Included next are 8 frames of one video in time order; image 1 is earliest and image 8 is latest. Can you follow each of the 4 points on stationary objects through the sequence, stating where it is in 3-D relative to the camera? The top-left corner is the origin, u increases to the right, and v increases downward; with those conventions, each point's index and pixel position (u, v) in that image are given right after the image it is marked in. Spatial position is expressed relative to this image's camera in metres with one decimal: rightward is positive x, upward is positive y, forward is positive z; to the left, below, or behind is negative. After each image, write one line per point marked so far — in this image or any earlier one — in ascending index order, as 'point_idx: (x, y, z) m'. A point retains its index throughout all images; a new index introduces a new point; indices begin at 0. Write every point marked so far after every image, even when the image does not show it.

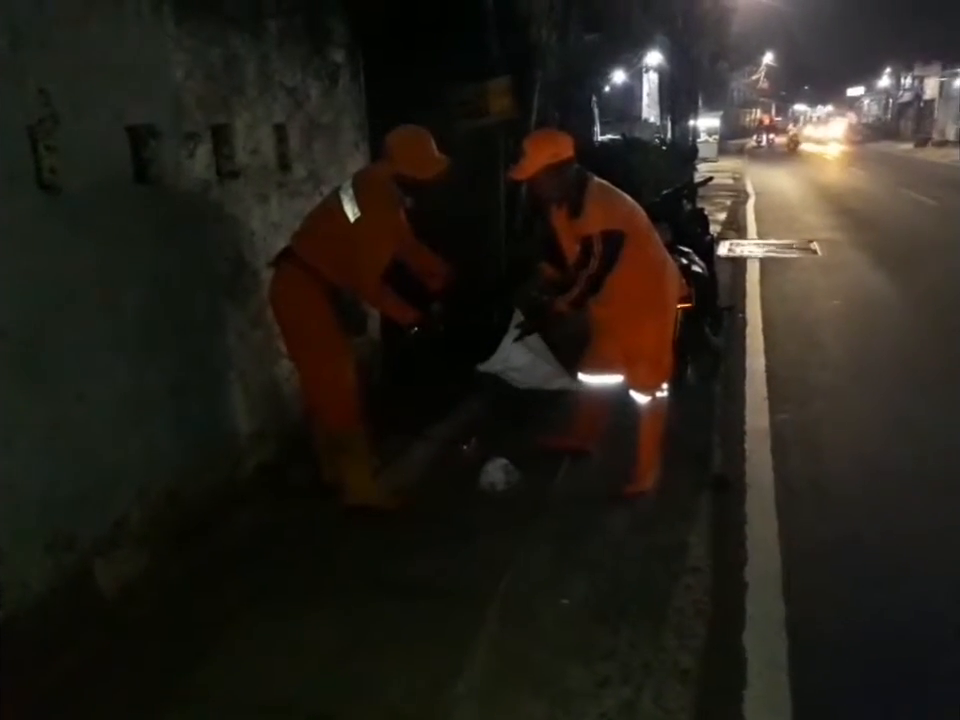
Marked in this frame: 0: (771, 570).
0: (+1.3, -0.9, +4.6) m
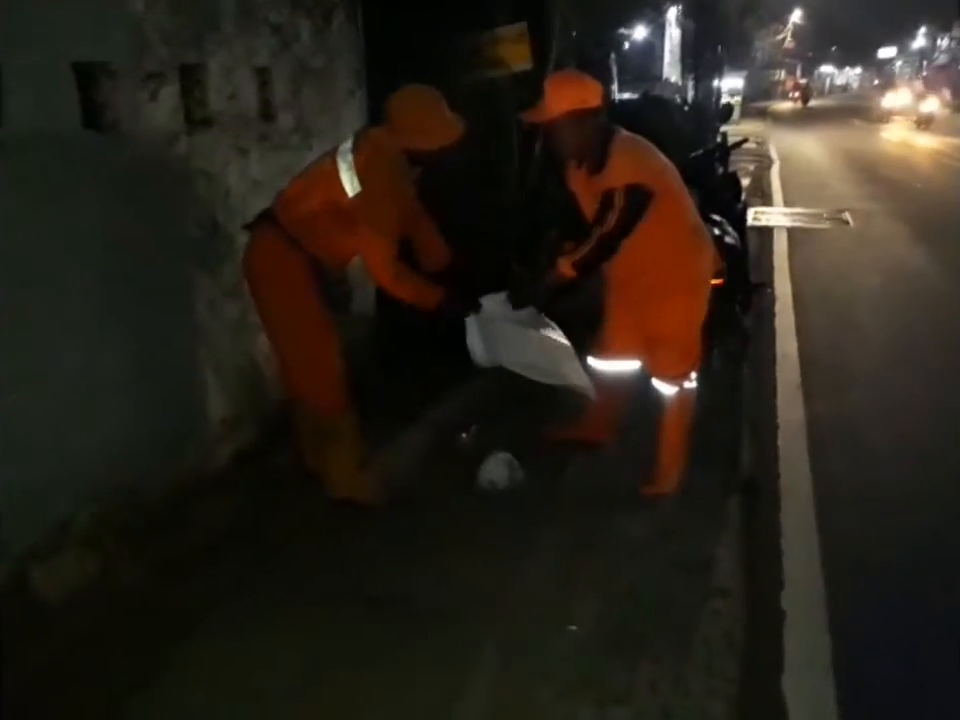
0: (+1.3, -0.9, +4.0) m
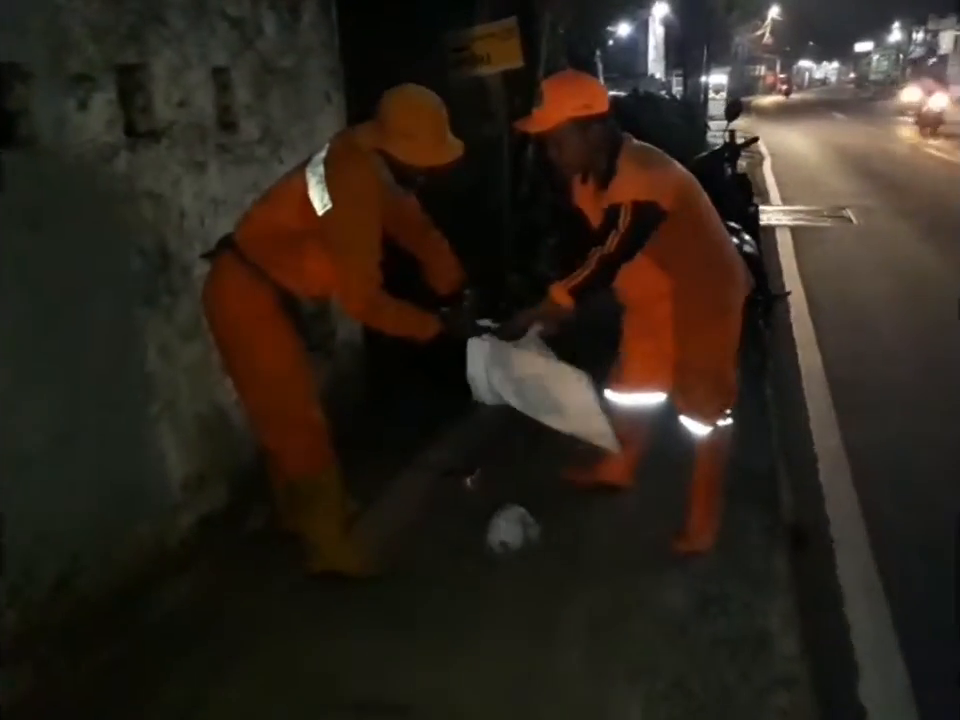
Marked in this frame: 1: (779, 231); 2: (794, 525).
0: (+1.4, -1.0, +3.4) m
1: (+3.5, +1.5, +11.7) m
2: (+1.4, -0.7, +4.4) m
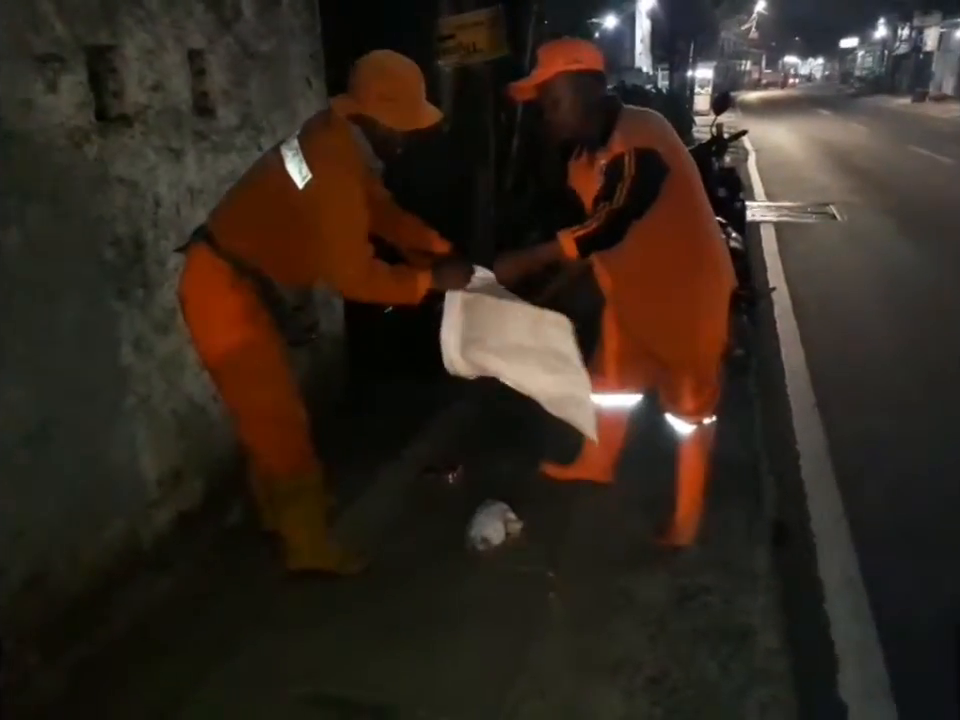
0: (+1.3, -1.0, +3.3) m
1: (+3.3, +1.6, +11.7) m
2: (+1.3, -0.7, +4.3) m
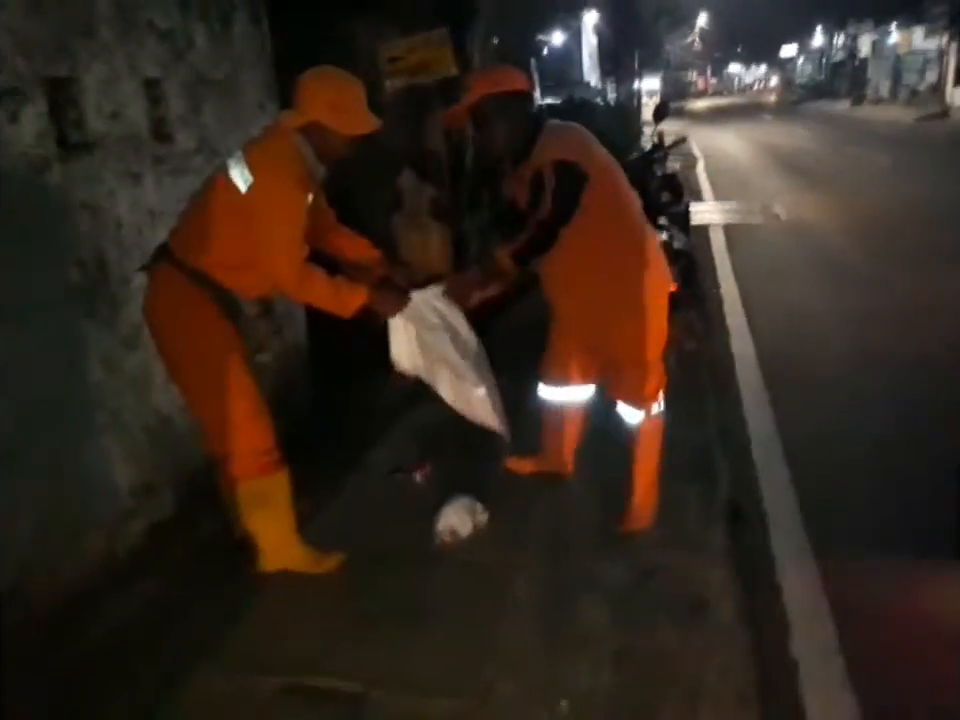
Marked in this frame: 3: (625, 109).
0: (+1.2, -1.0, +3.5) m
1: (+2.8, +1.6, +12.0) m
2: (+1.1, -0.6, +4.5) m
3: (+2.3, +3.9, +15.9) m
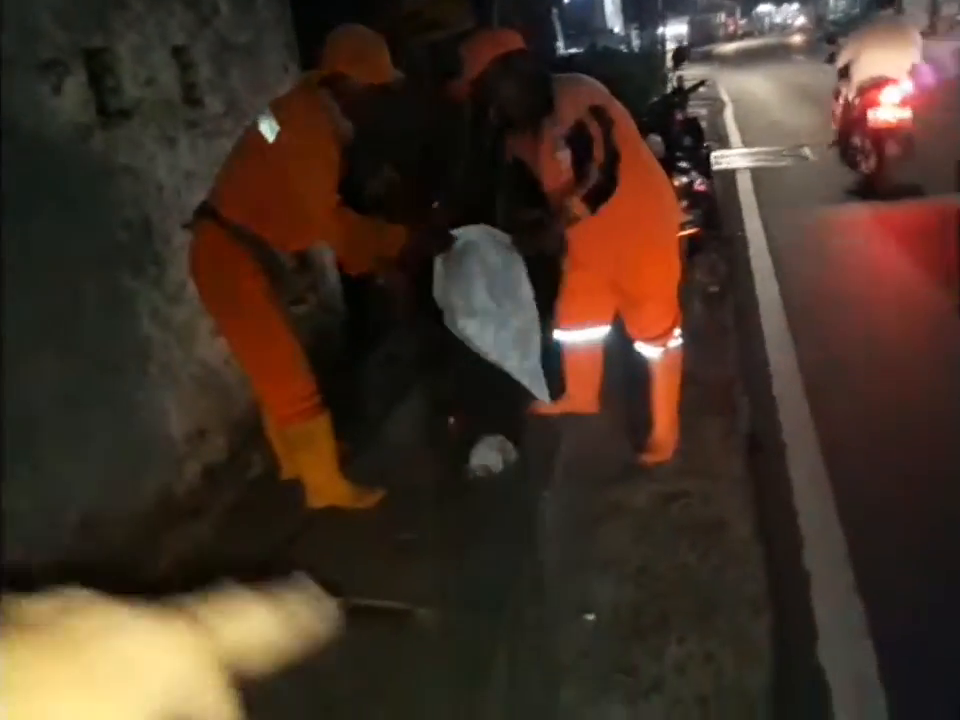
0: (+1.3, -0.7, +3.7) m
1: (+3.1, +2.2, +12.0) m
2: (+1.3, -0.3, +4.7) m
3: (+2.6, +4.8, +15.9) m
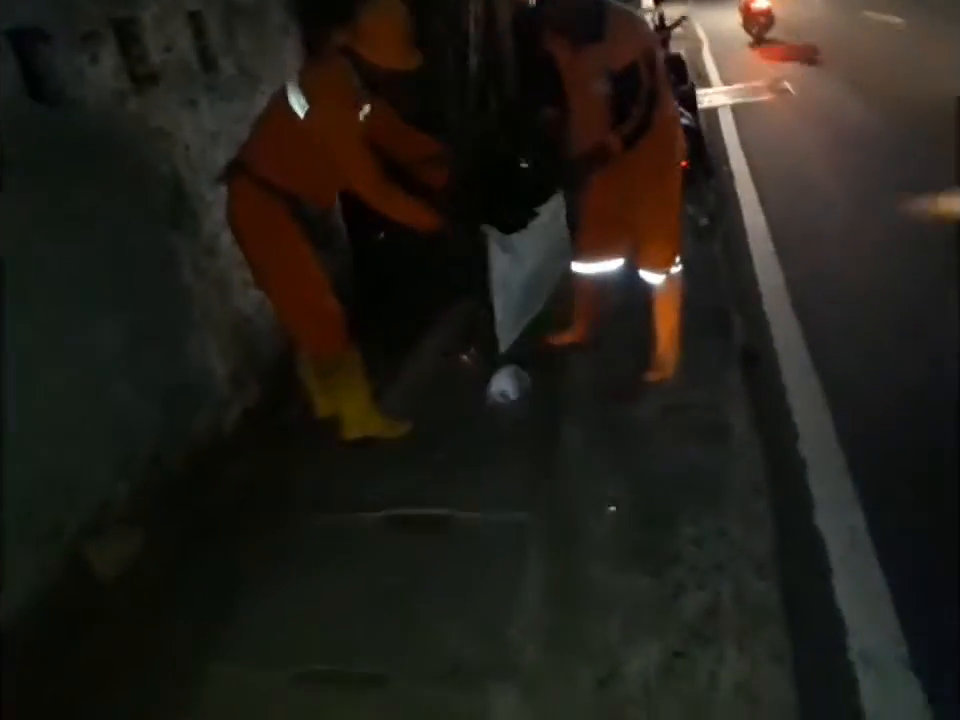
0: (+1.4, -0.3, +4.1) m
1: (+2.9, +3.0, +12.3) m
2: (+1.3, +0.1, +5.1) m
3: (+2.3, +5.7, +16.0) m
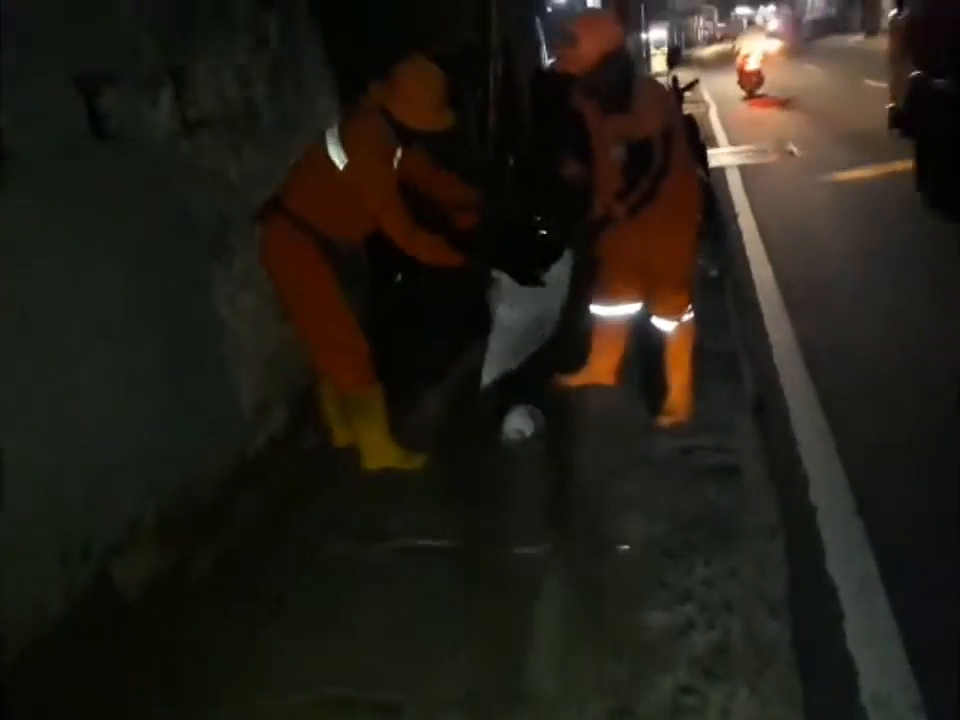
0: (+1.5, -0.5, +4.2) m
1: (+3.1, +2.4, +12.6) m
2: (+1.4, -0.2, +5.2) m
3: (+2.5, +4.8, +16.4) m
